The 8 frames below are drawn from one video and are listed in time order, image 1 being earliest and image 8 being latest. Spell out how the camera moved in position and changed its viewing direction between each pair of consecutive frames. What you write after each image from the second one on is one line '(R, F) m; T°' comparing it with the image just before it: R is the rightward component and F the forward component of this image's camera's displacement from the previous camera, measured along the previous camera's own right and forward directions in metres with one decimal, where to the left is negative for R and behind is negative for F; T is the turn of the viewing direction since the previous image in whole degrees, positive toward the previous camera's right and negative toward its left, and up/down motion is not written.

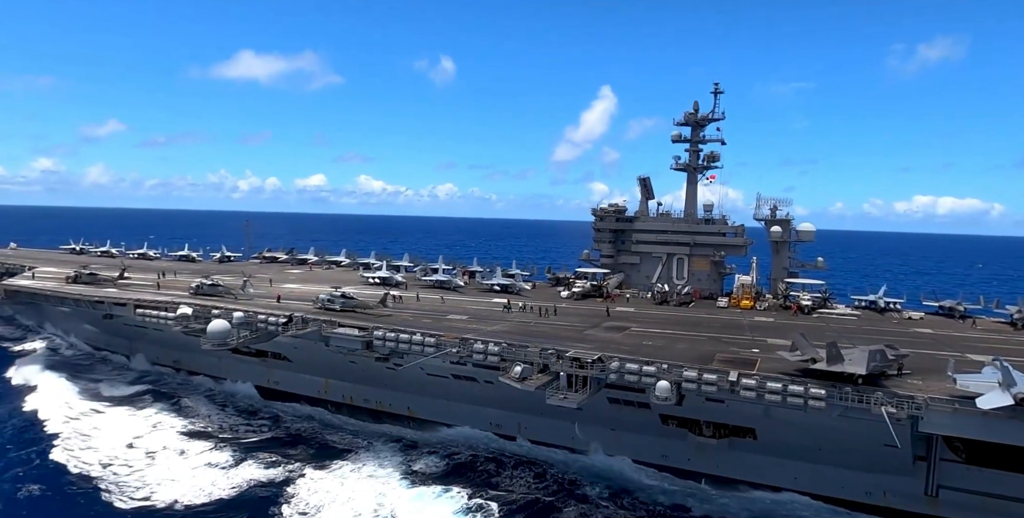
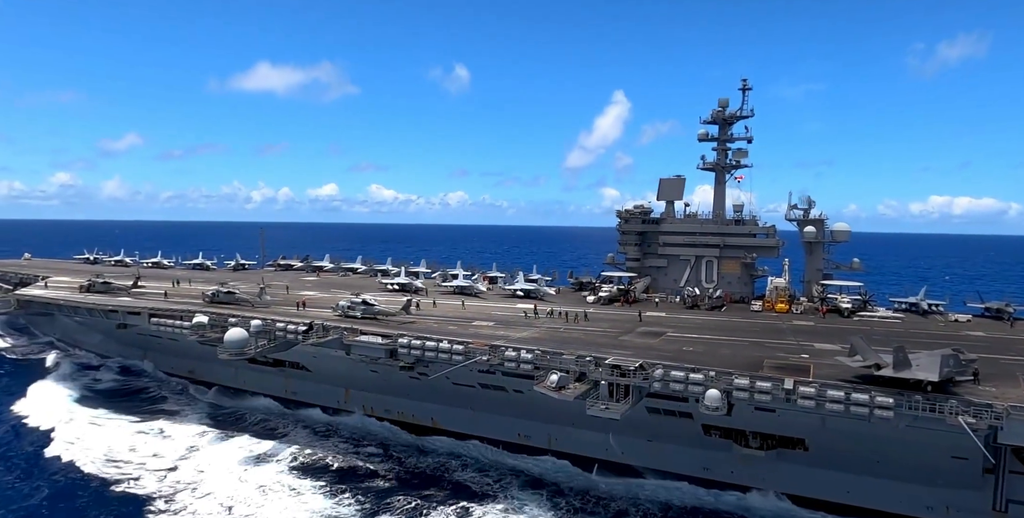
(-0.6, +1.1) m; -1°
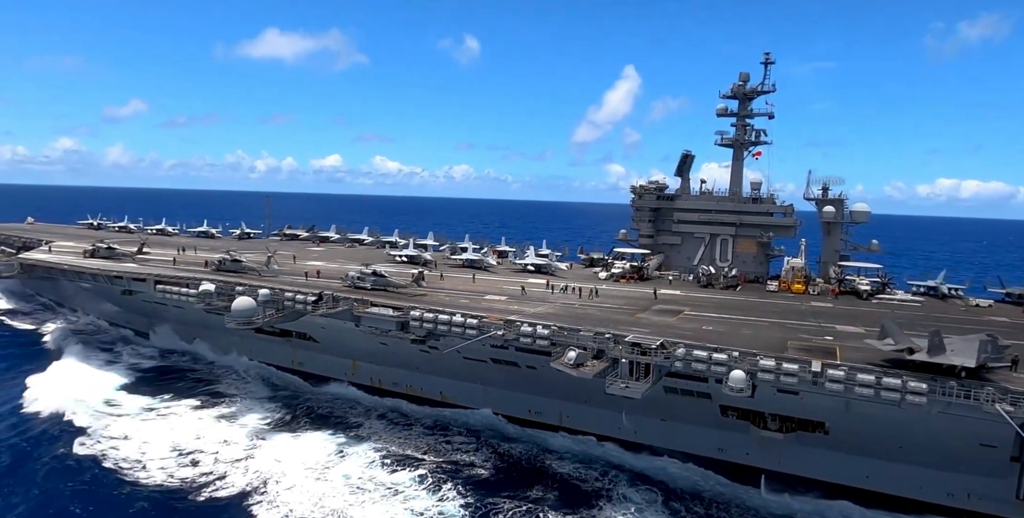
(-0.4, +0.6) m; 0°
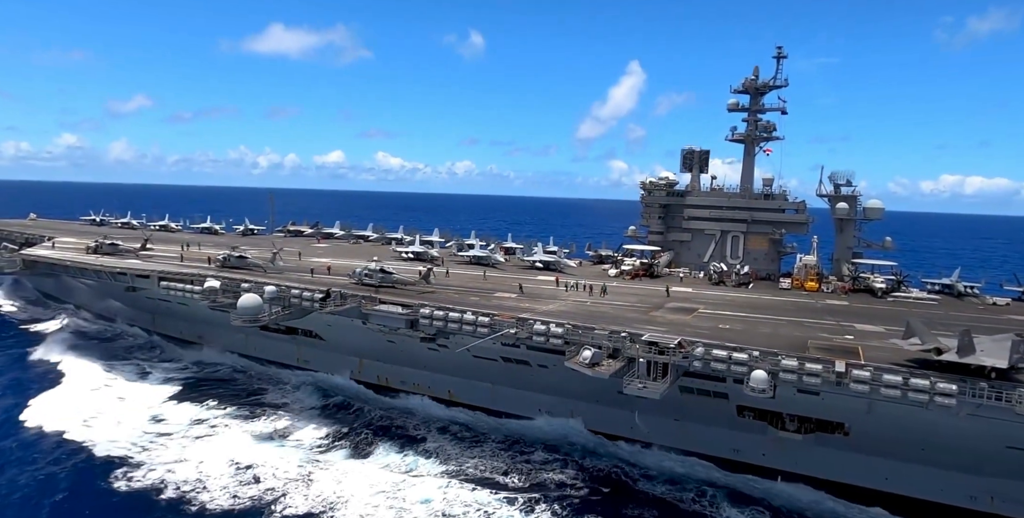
(-0.3, +0.4) m; 0°
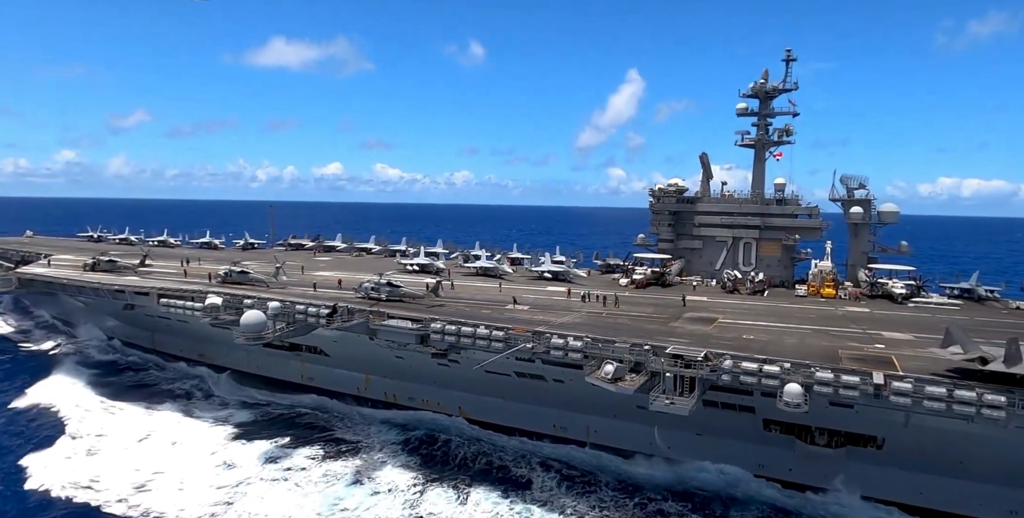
(-0.4, +0.7) m; 0°
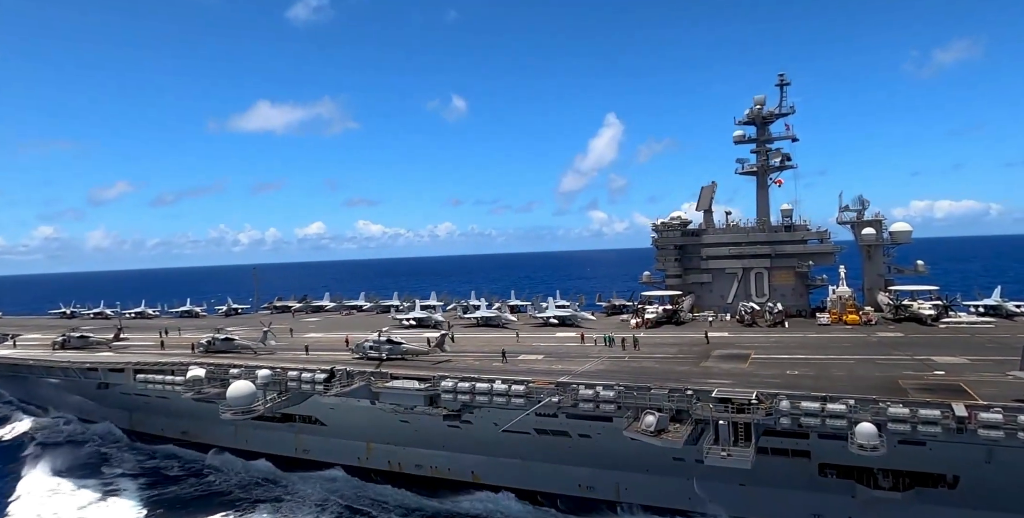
(-0.7, +1.7) m; +1°
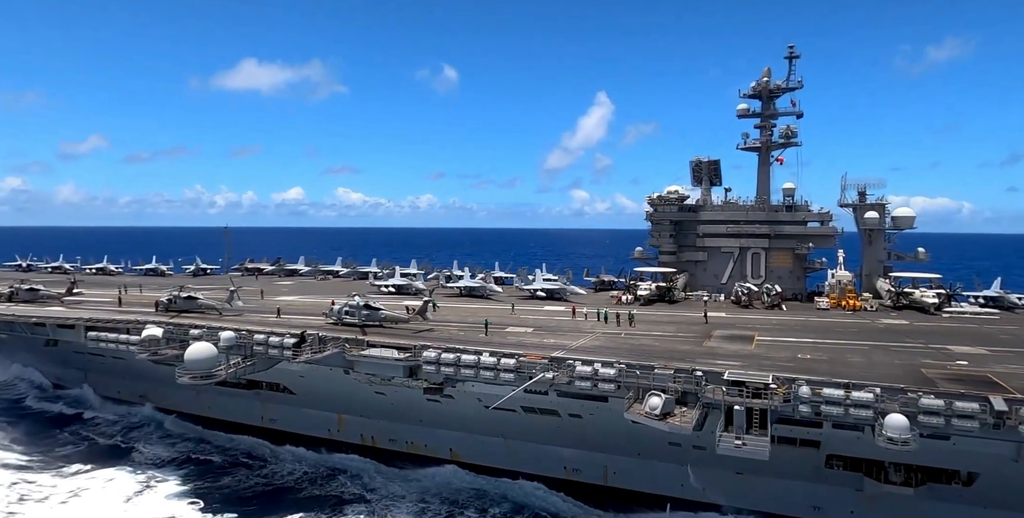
(-0.3, +1.5) m; +2°
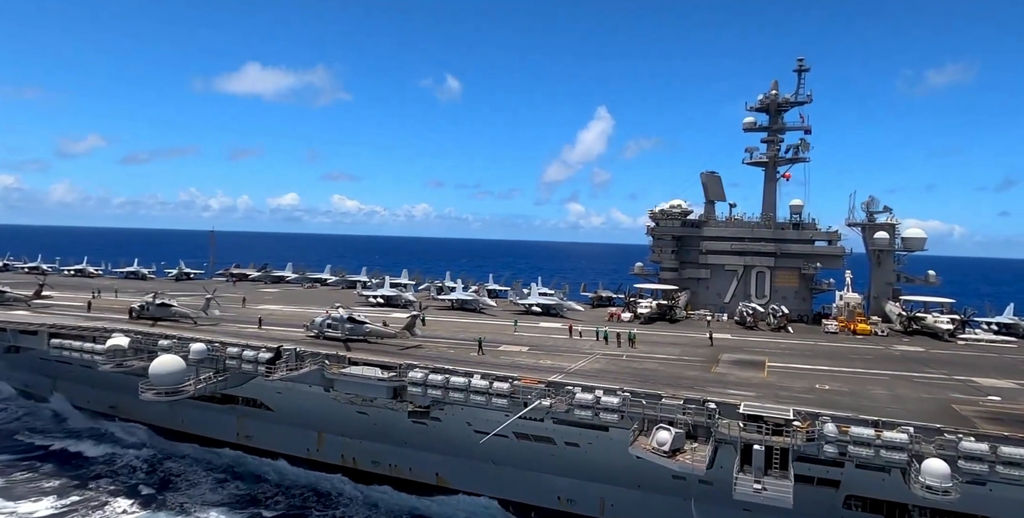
(-0.1, +1.2) m; +1°
